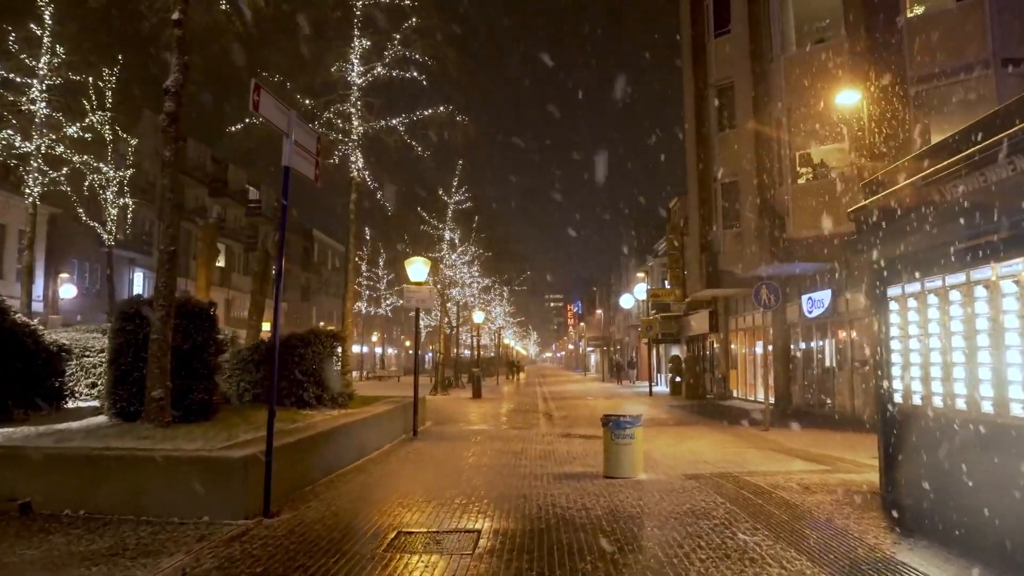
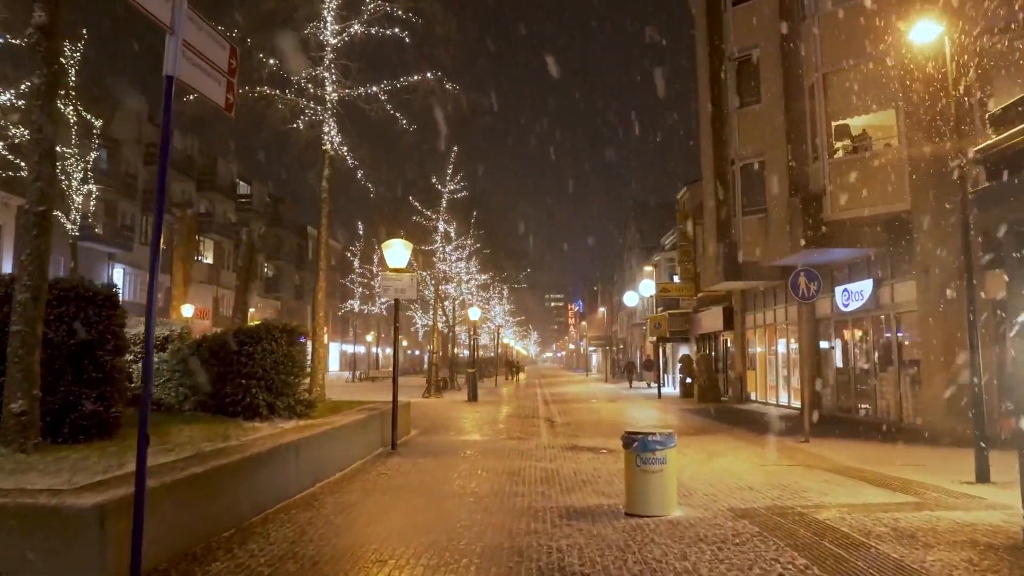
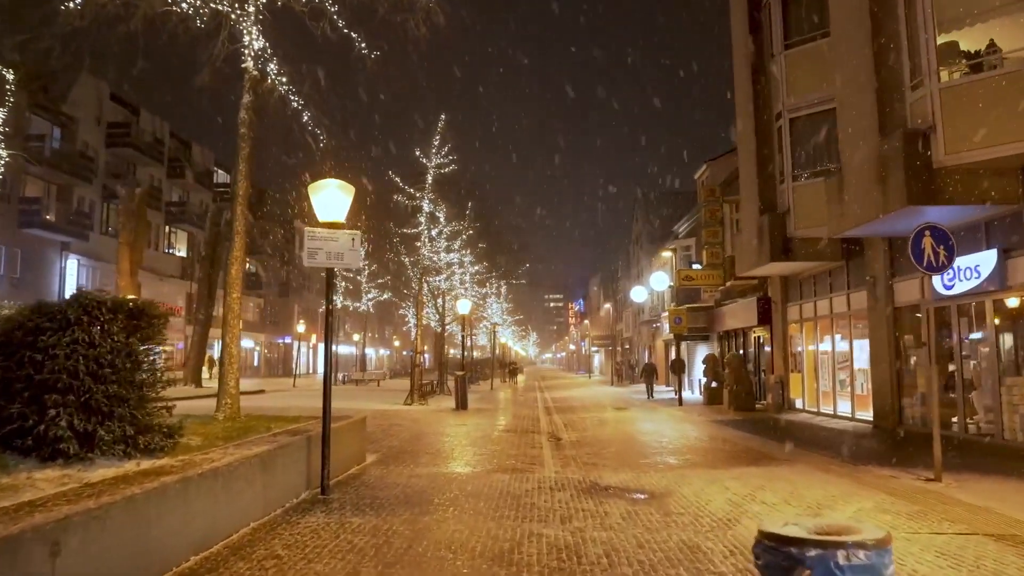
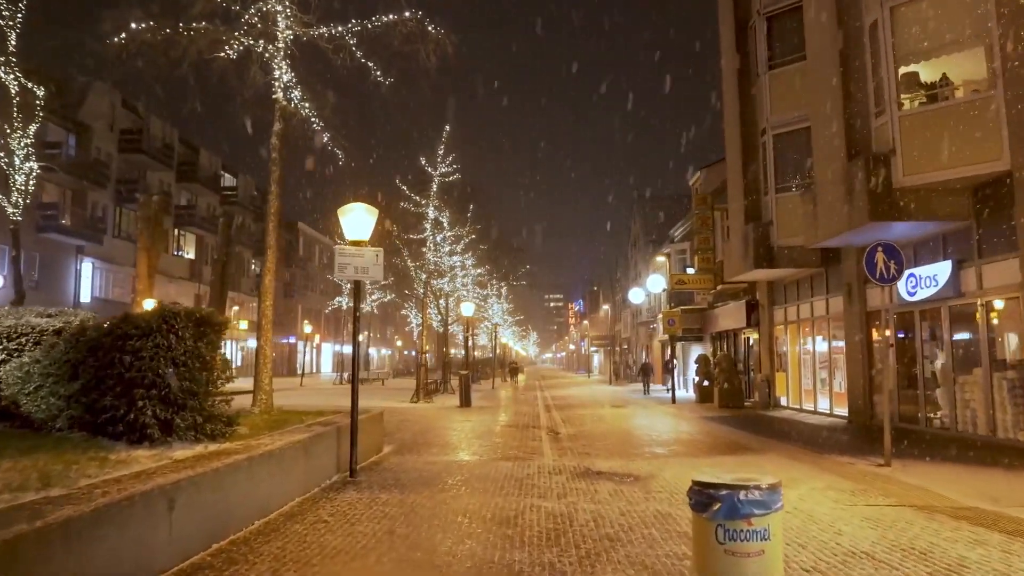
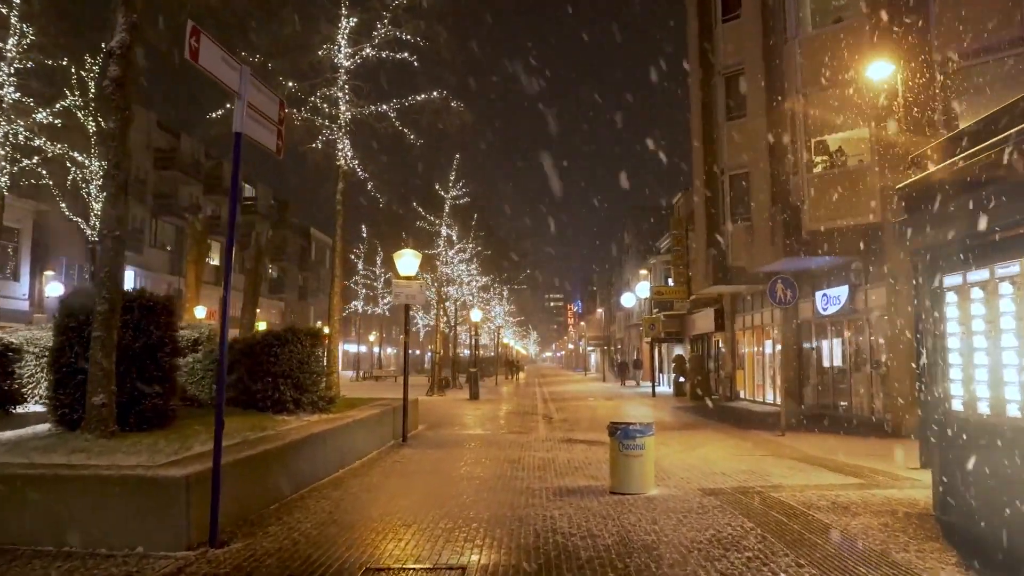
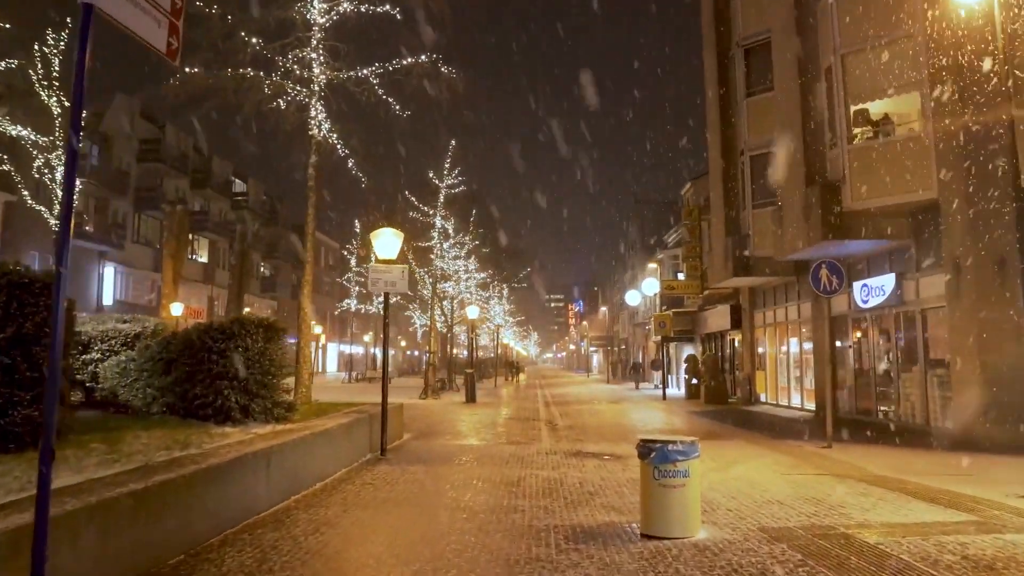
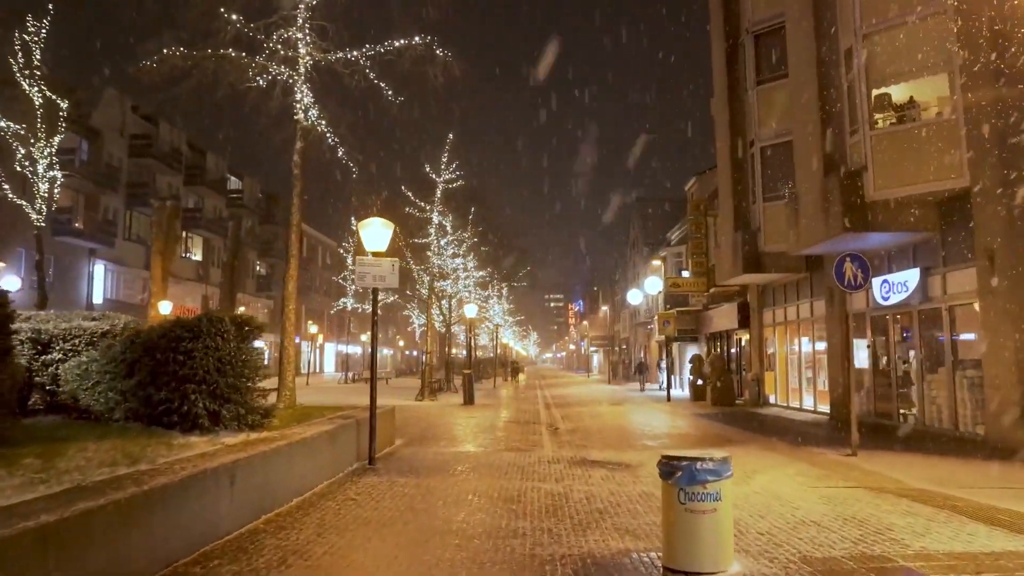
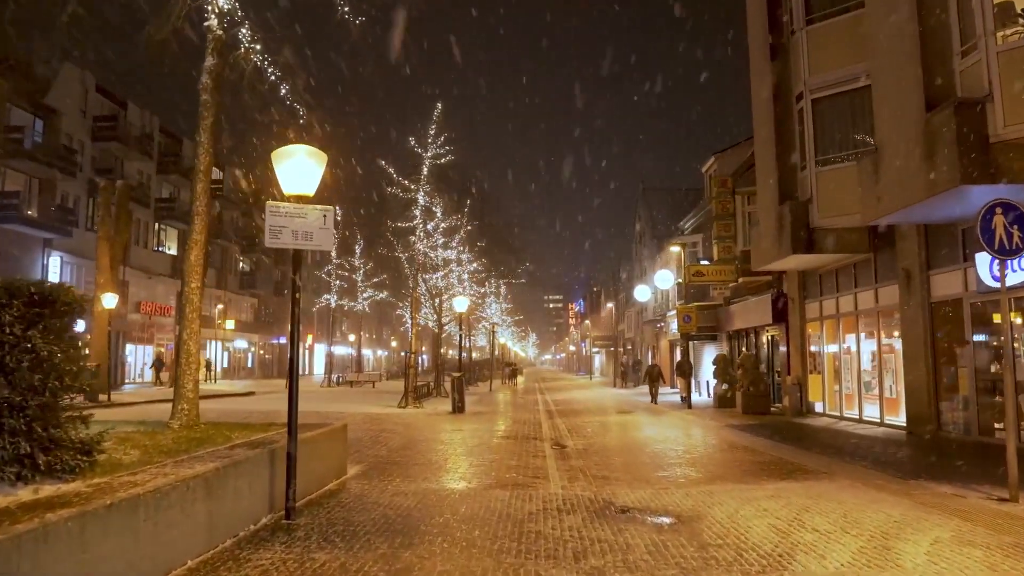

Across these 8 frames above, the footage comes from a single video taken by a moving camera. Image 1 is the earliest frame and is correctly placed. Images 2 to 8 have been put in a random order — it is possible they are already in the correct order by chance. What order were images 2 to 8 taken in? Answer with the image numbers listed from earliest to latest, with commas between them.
5, 2, 6, 7, 4, 3, 8
